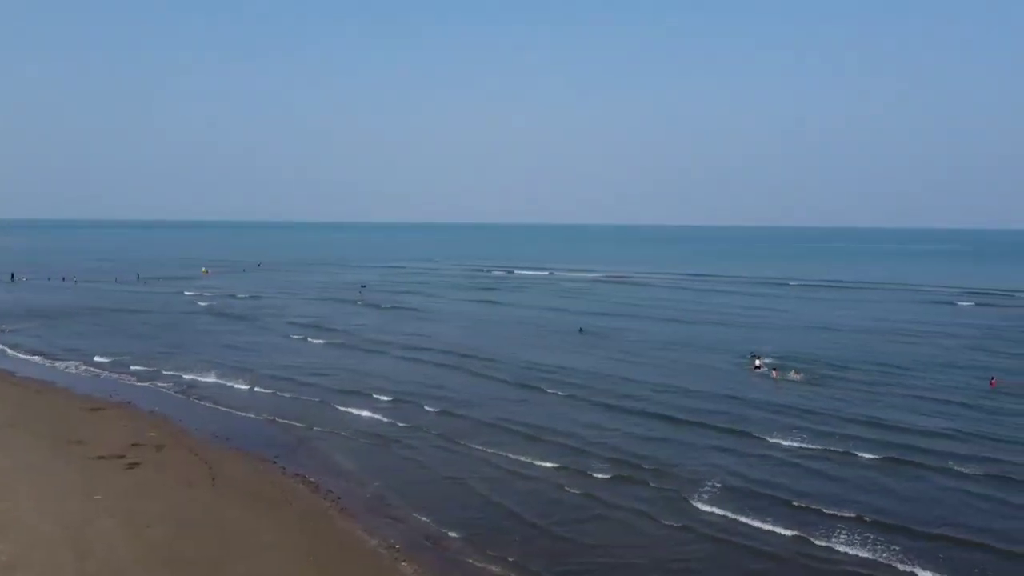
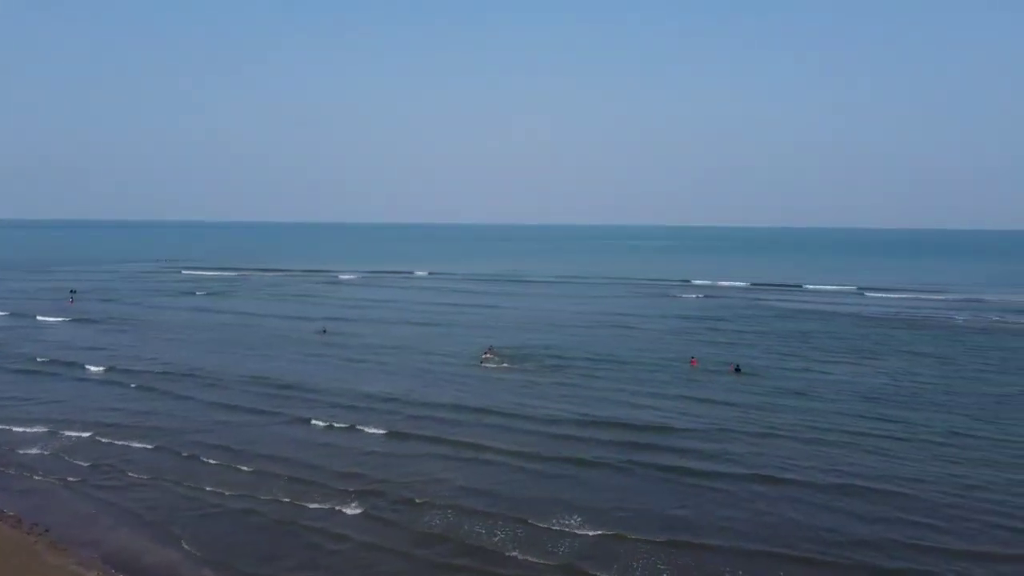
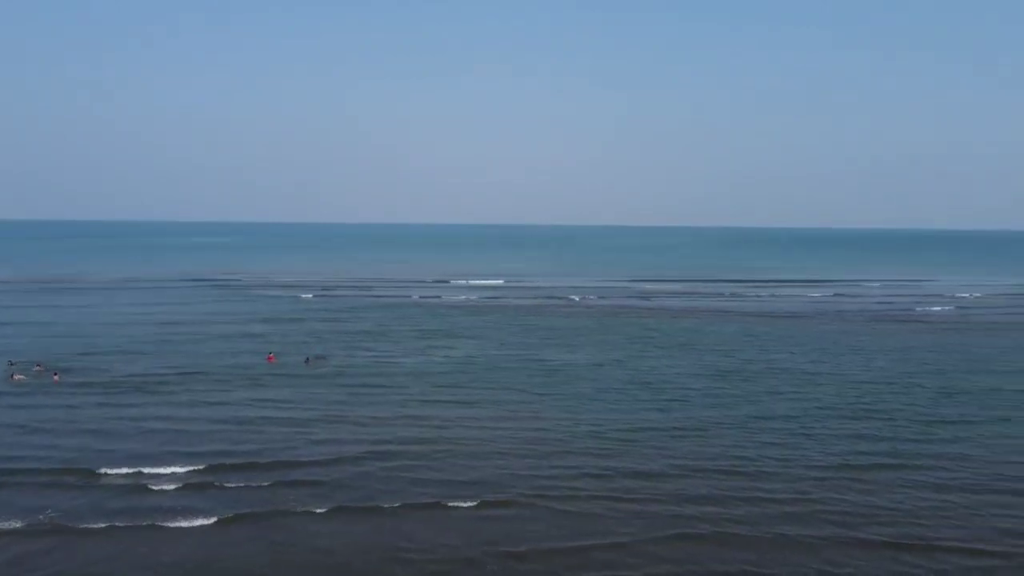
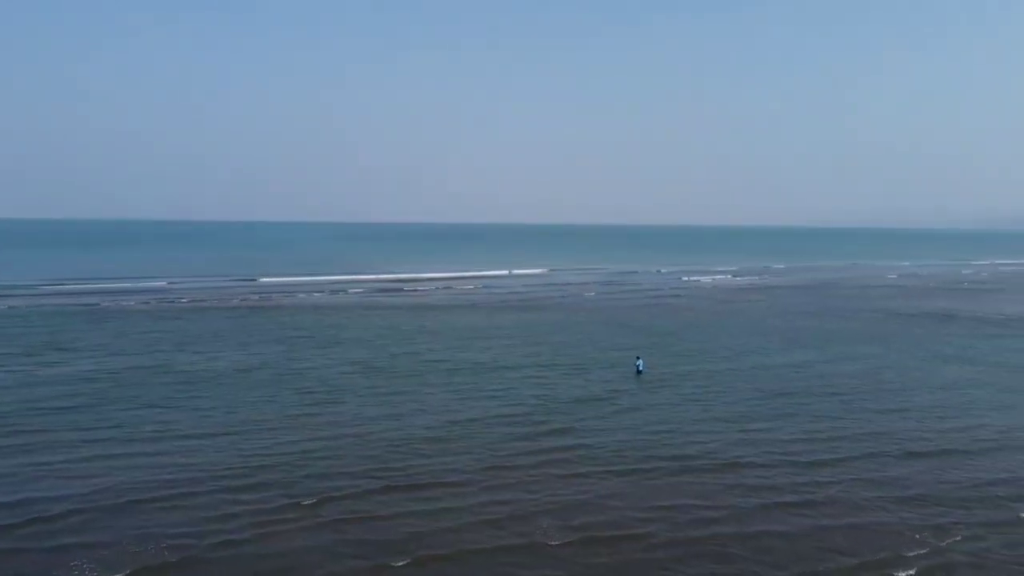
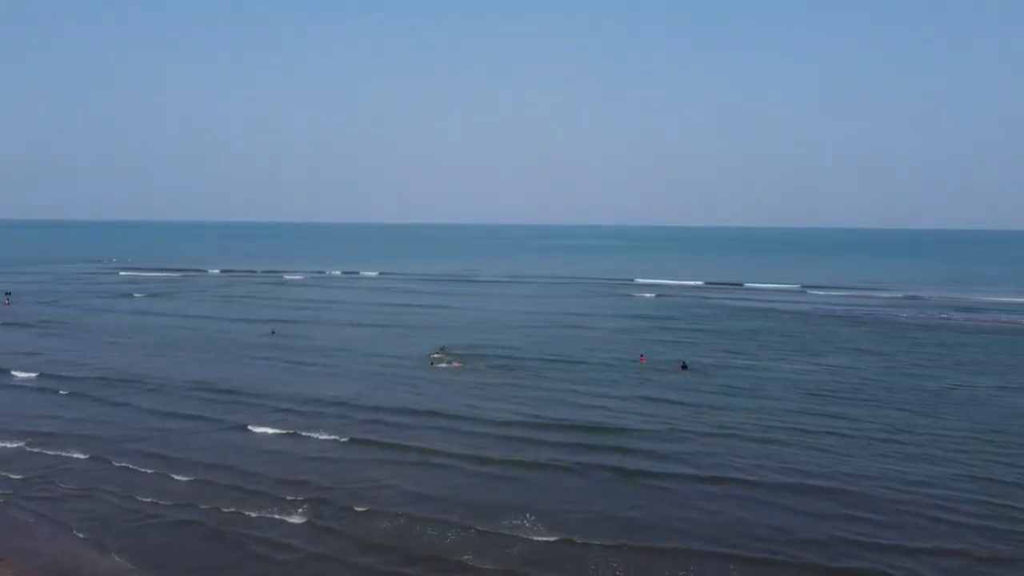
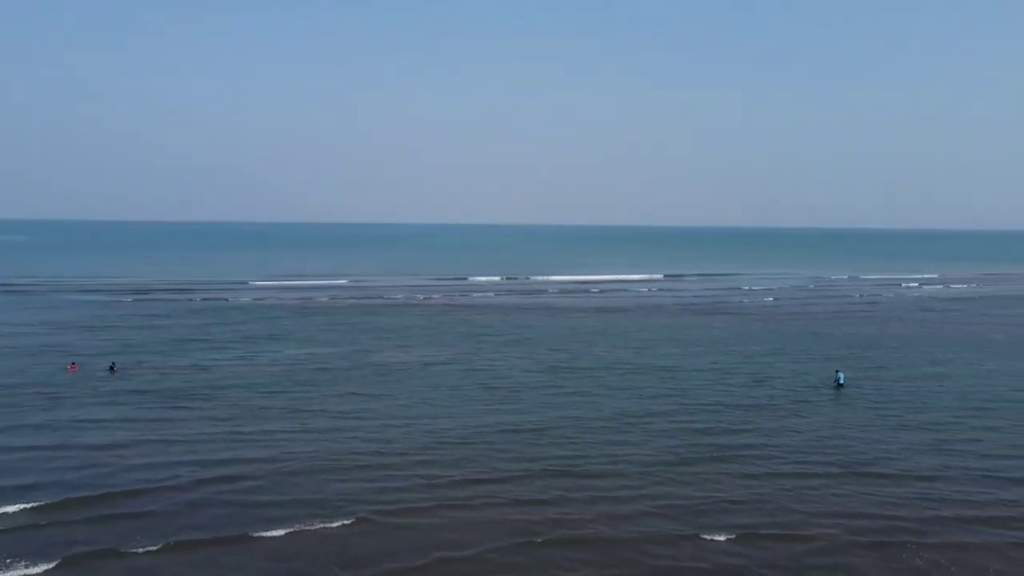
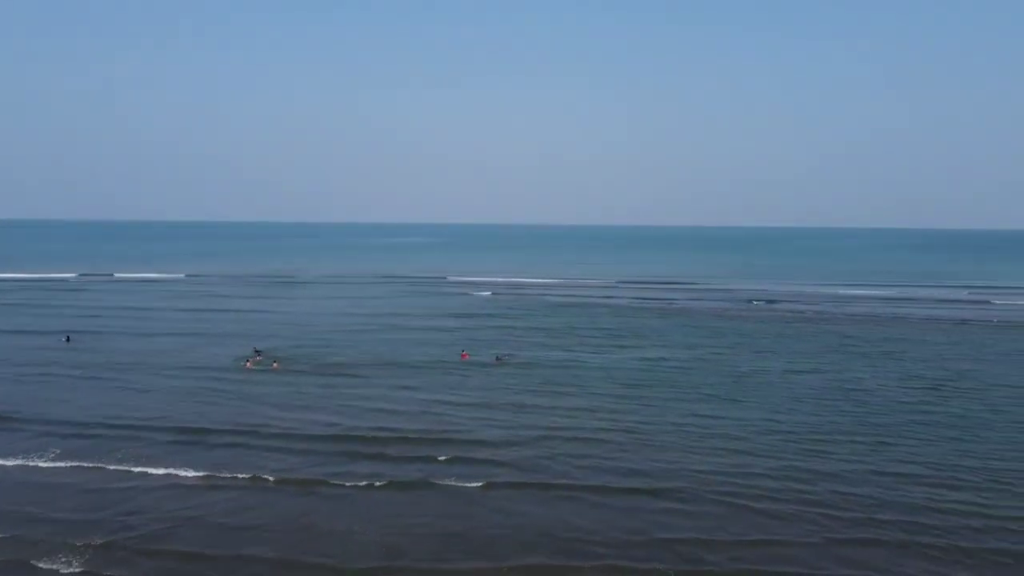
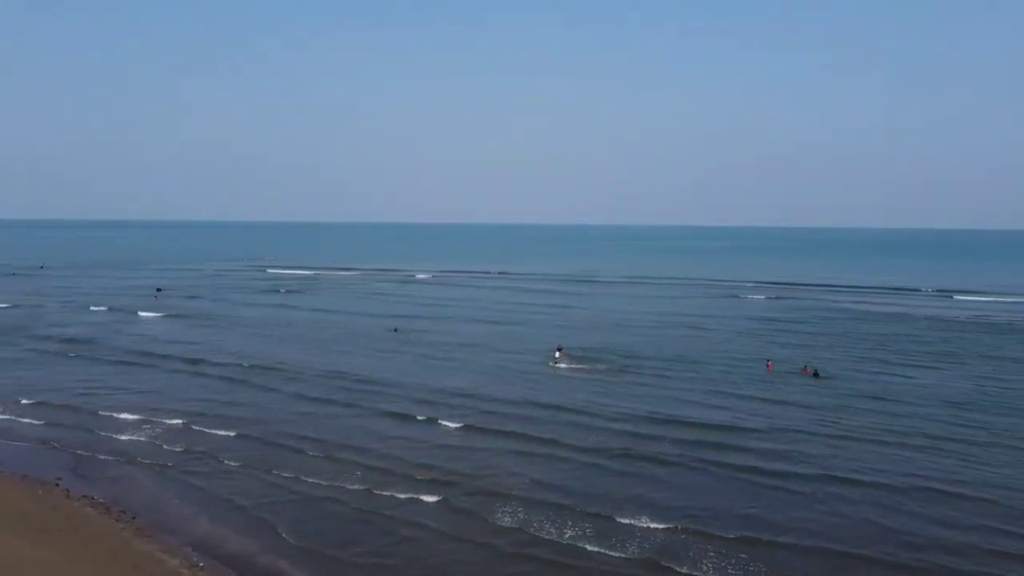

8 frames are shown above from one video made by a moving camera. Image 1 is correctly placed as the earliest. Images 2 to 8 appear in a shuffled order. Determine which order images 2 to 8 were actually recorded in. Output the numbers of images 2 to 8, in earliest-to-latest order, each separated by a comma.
8, 2, 5, 7, 3, 6, 4
